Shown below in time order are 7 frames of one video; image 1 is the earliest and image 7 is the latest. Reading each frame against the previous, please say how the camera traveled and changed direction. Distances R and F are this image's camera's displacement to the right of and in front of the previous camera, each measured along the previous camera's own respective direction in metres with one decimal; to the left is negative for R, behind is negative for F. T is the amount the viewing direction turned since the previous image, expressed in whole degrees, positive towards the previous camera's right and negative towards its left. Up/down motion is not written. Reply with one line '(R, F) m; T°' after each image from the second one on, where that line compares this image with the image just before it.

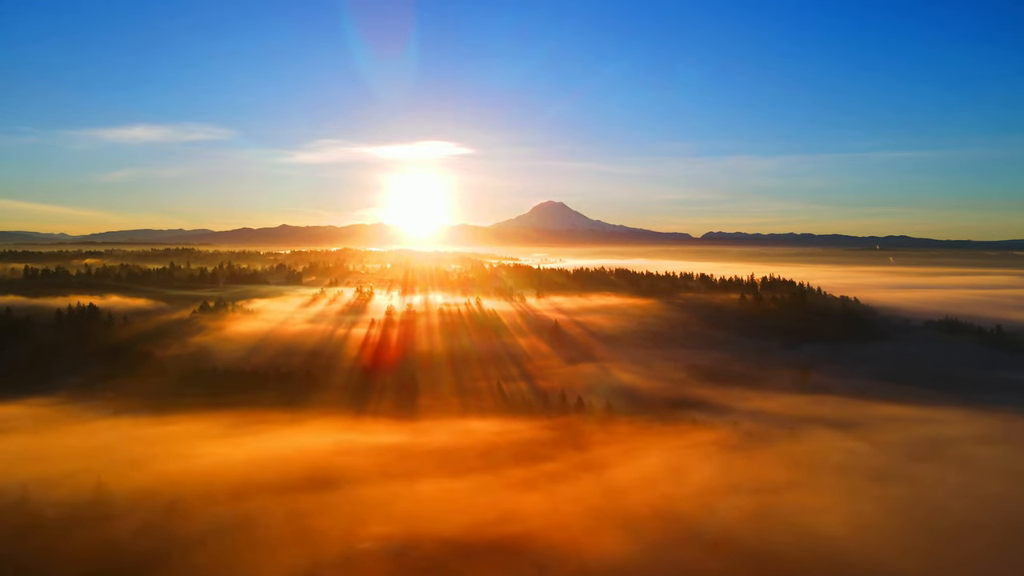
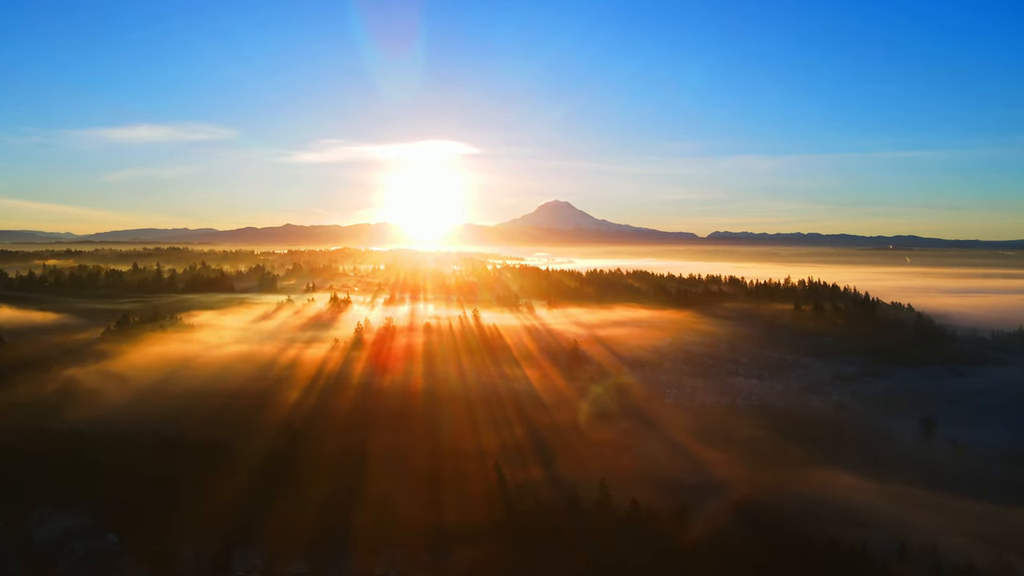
(-0.1, +15.5) m; 0°
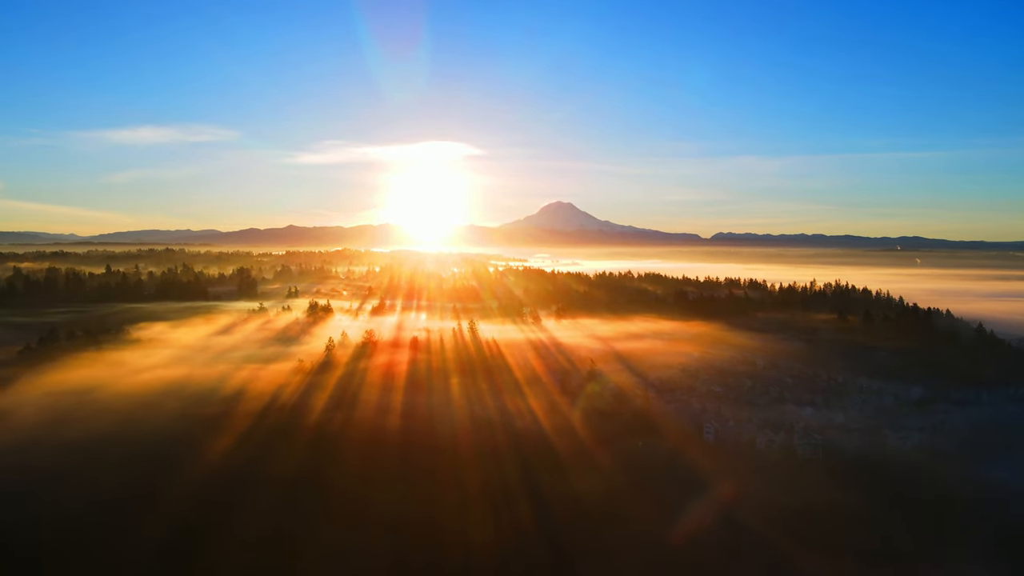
(0.0, +9.2) m; 0°
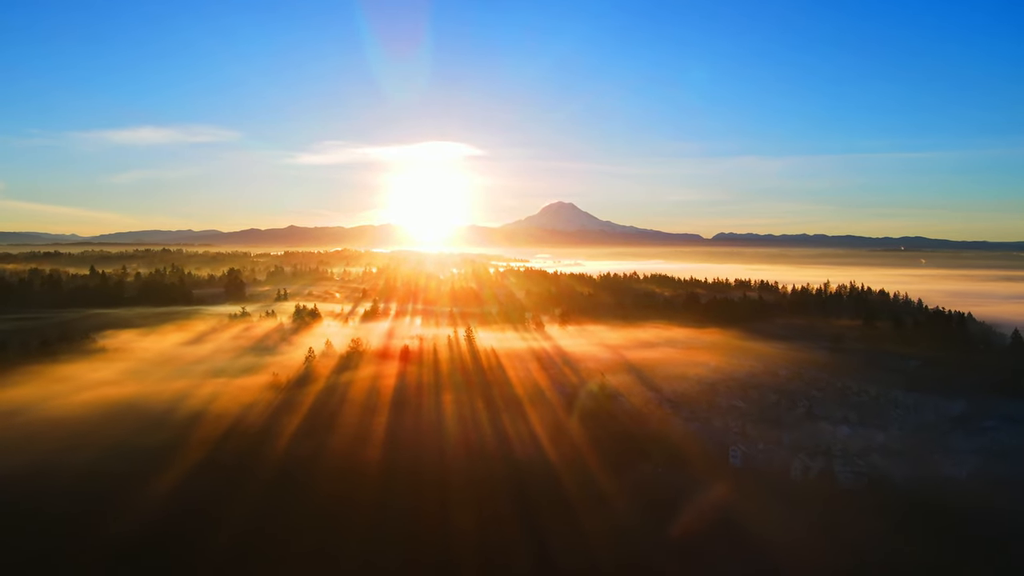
(0.0, +4.6) m; 0°
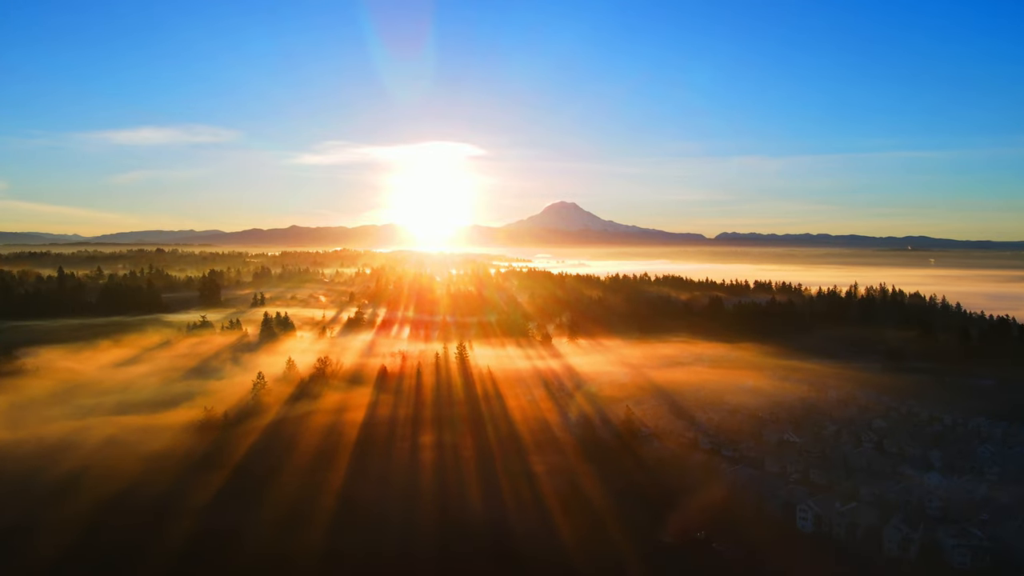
(+0.1, +8.3) m; 0°
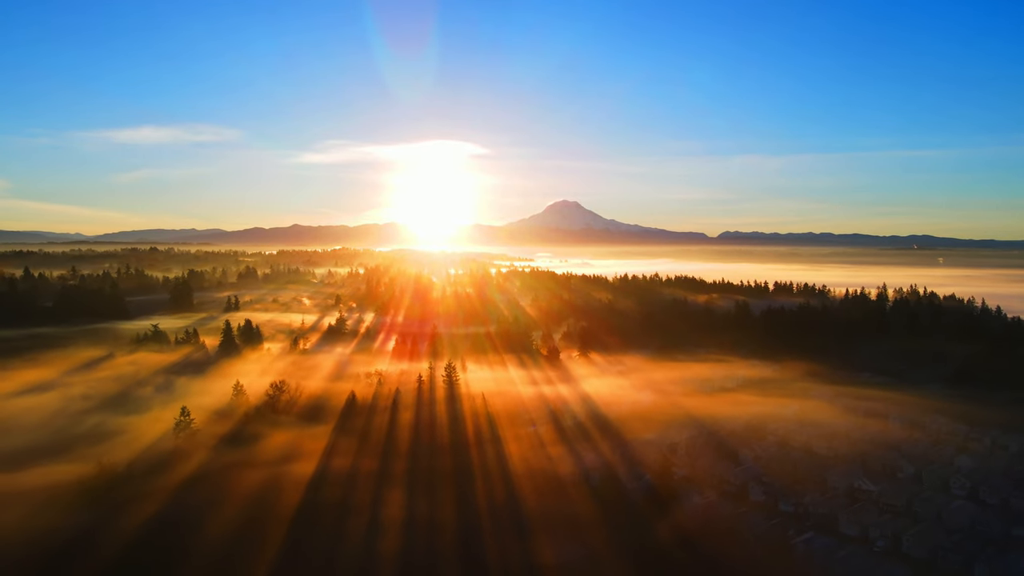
(+0.1, +7.4) m; 0°
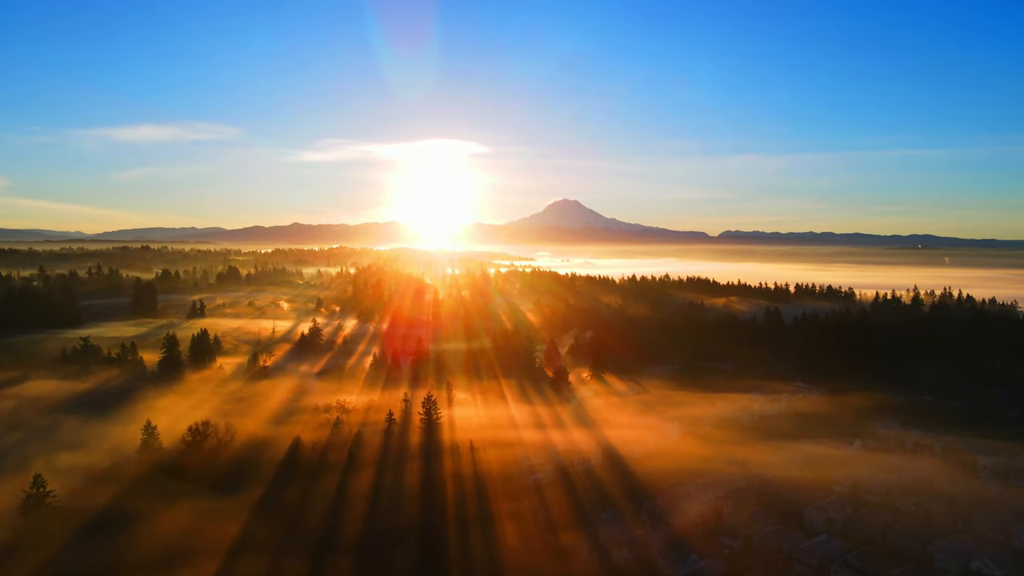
(+0.1, +7.5) m; 0°
